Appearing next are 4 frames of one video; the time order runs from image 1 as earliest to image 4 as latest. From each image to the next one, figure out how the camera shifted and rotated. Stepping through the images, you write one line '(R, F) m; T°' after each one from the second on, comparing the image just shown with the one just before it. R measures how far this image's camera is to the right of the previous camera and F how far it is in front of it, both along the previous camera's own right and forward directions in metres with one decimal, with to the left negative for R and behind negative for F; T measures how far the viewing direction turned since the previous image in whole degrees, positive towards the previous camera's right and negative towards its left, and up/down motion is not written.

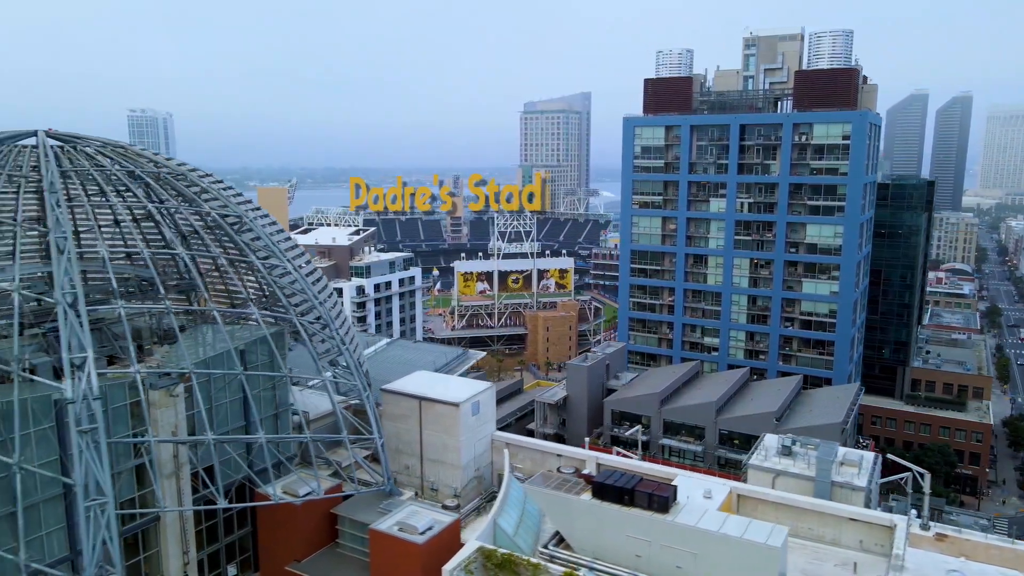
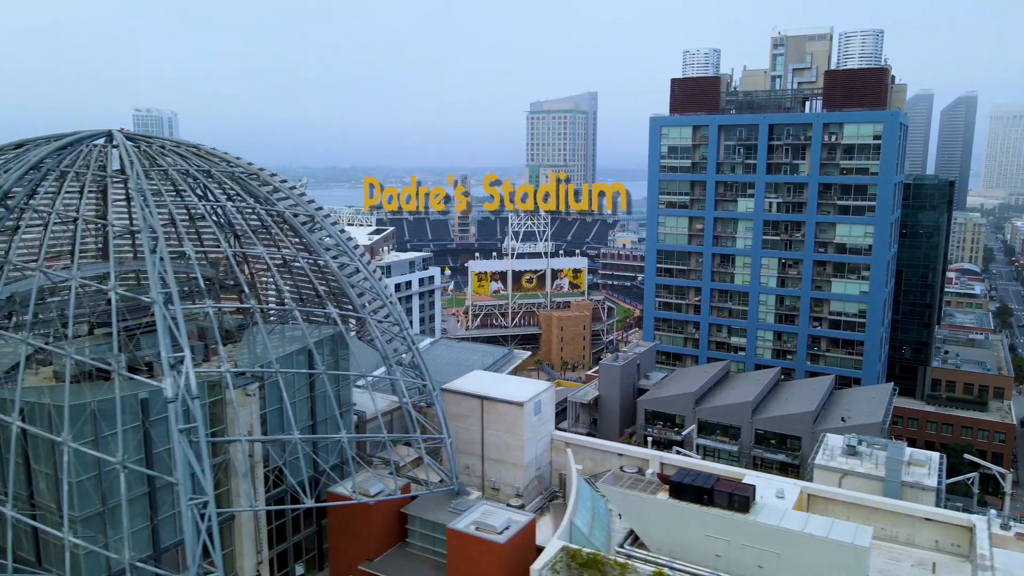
(-3.6, 0.0) m; 0°
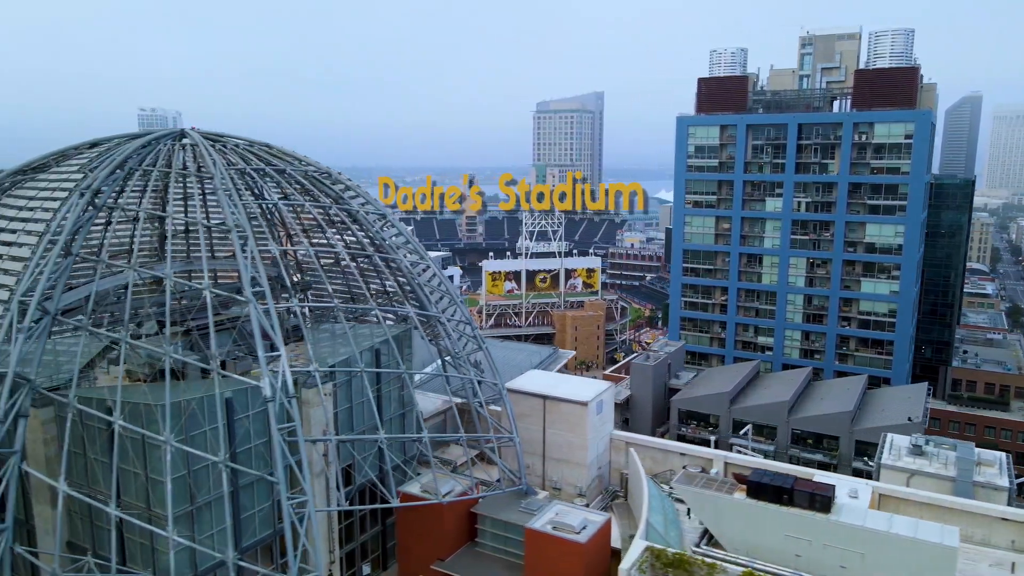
(-3.6, +0.1) m; 0°
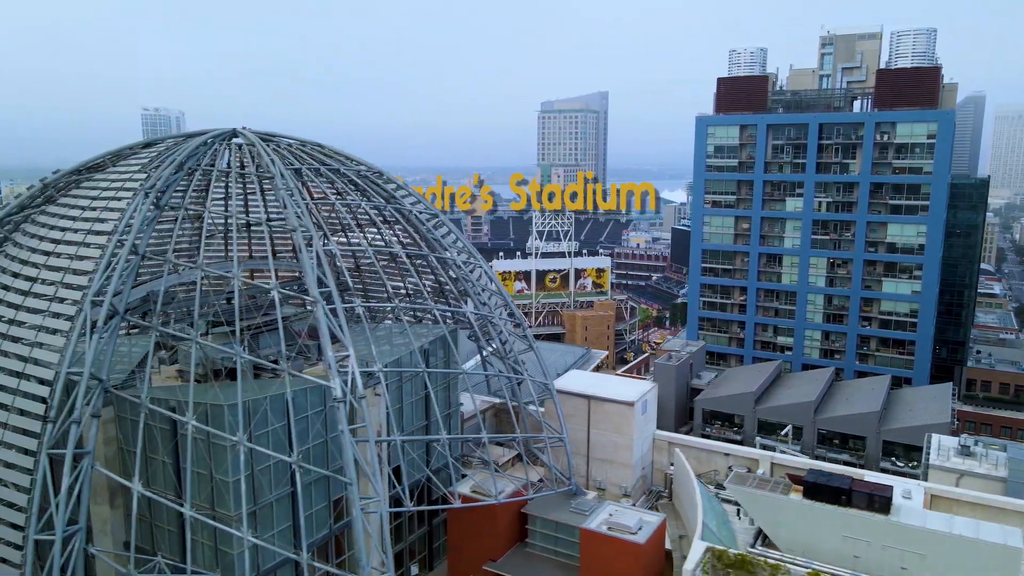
(-2.6, +0.1) m; 0°
